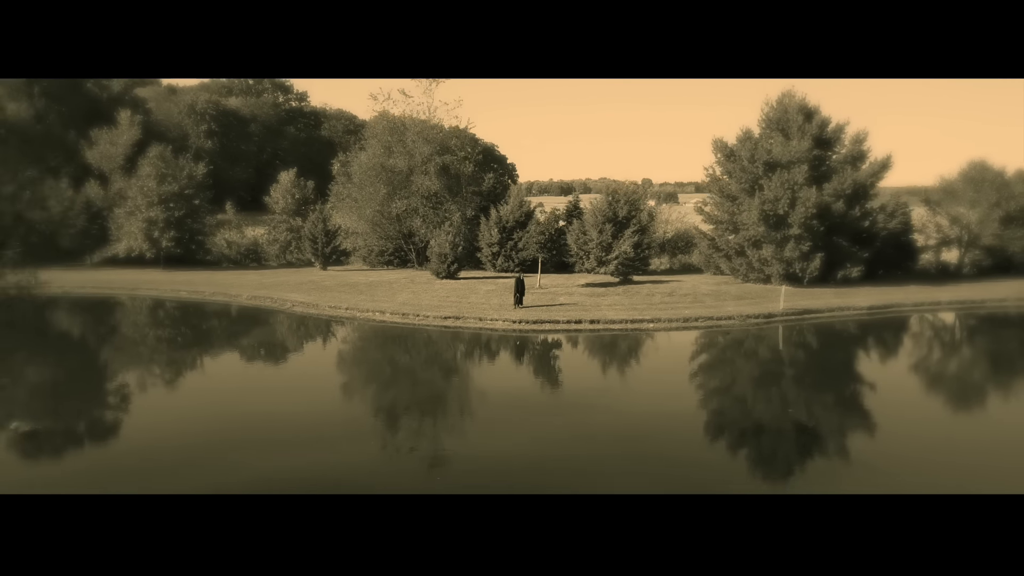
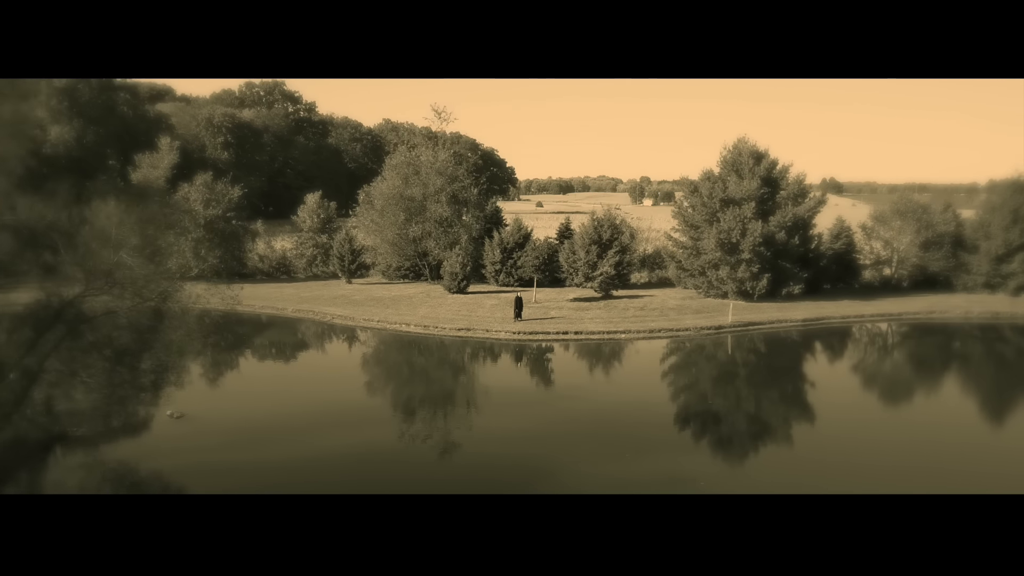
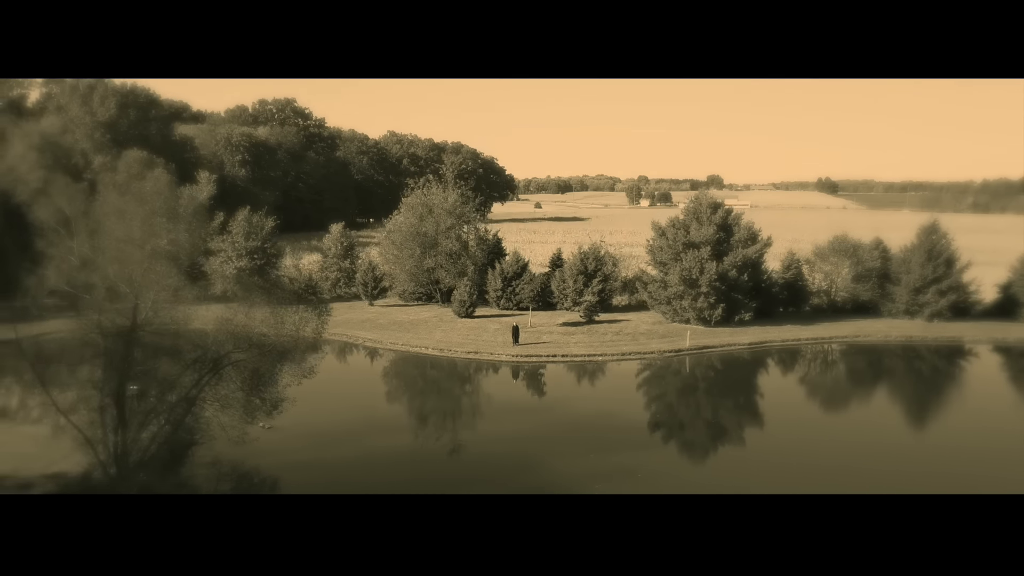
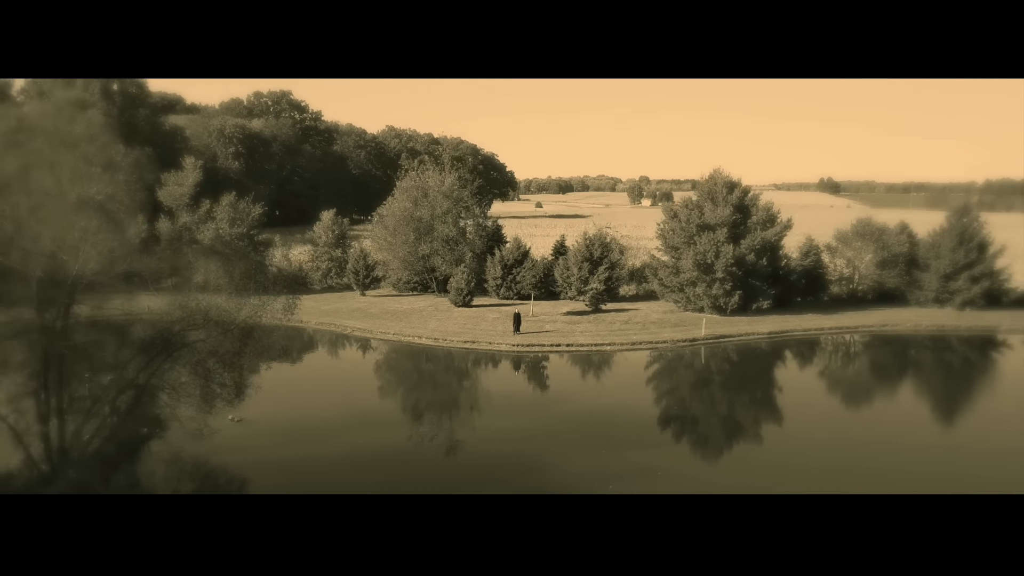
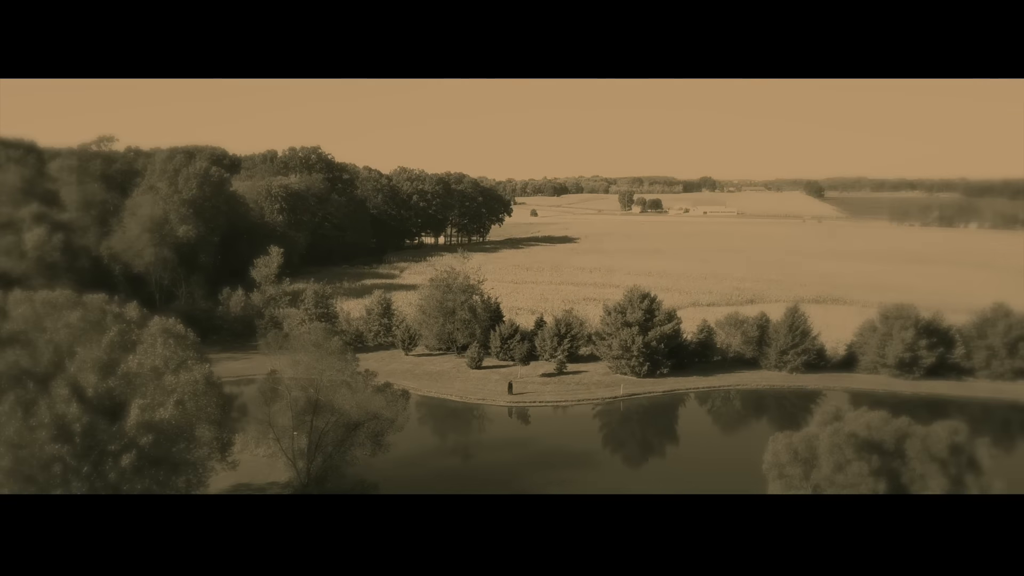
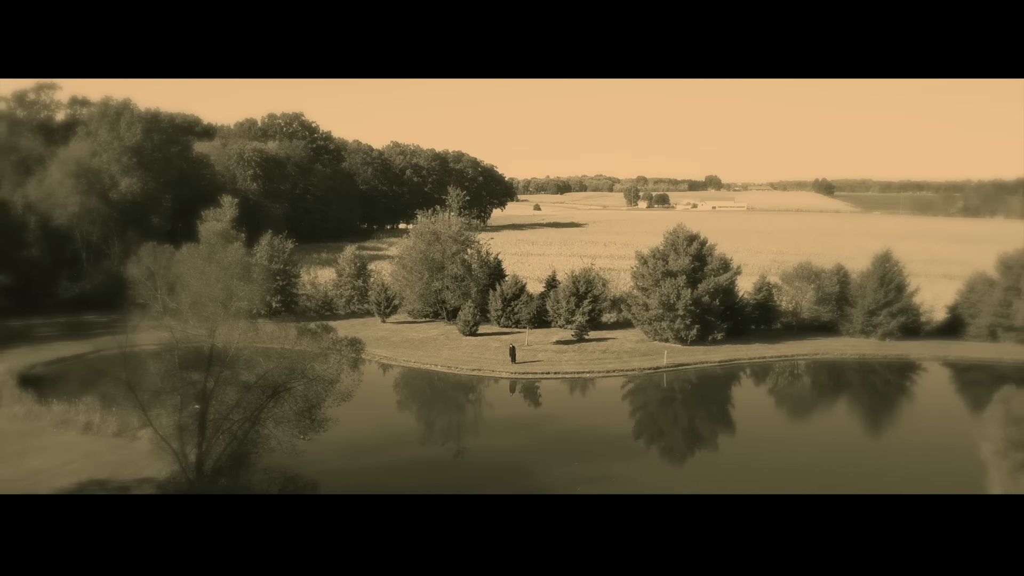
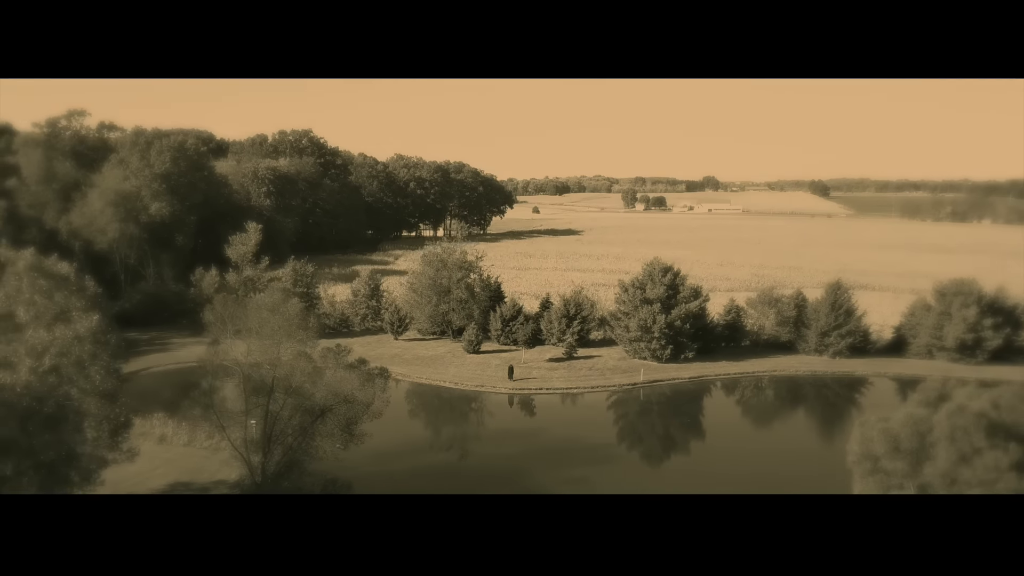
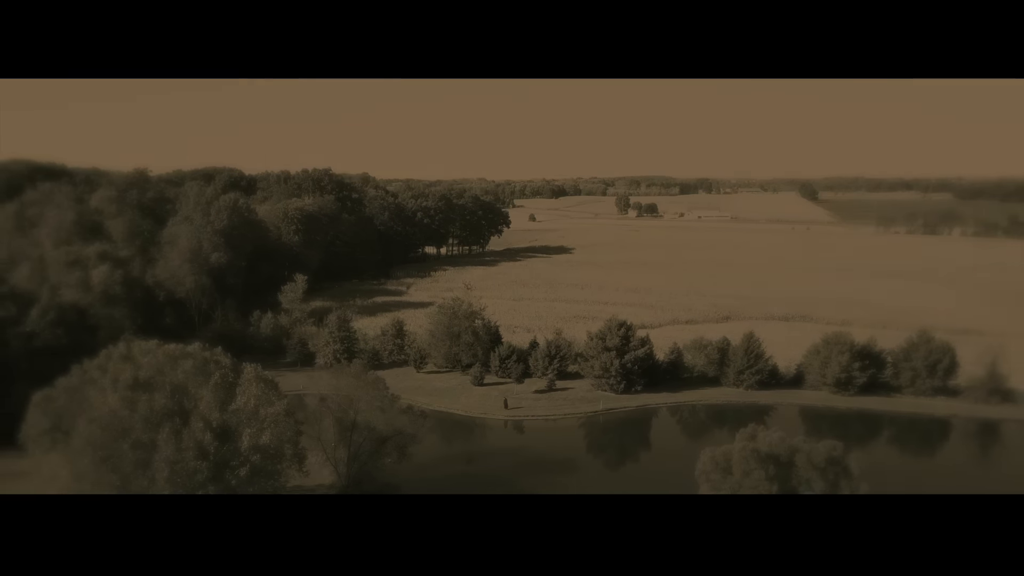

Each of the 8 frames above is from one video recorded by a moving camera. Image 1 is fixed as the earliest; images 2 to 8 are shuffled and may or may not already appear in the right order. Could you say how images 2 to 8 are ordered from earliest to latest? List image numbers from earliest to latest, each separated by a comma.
2, 4, 3, 6, 7, 5, 8
